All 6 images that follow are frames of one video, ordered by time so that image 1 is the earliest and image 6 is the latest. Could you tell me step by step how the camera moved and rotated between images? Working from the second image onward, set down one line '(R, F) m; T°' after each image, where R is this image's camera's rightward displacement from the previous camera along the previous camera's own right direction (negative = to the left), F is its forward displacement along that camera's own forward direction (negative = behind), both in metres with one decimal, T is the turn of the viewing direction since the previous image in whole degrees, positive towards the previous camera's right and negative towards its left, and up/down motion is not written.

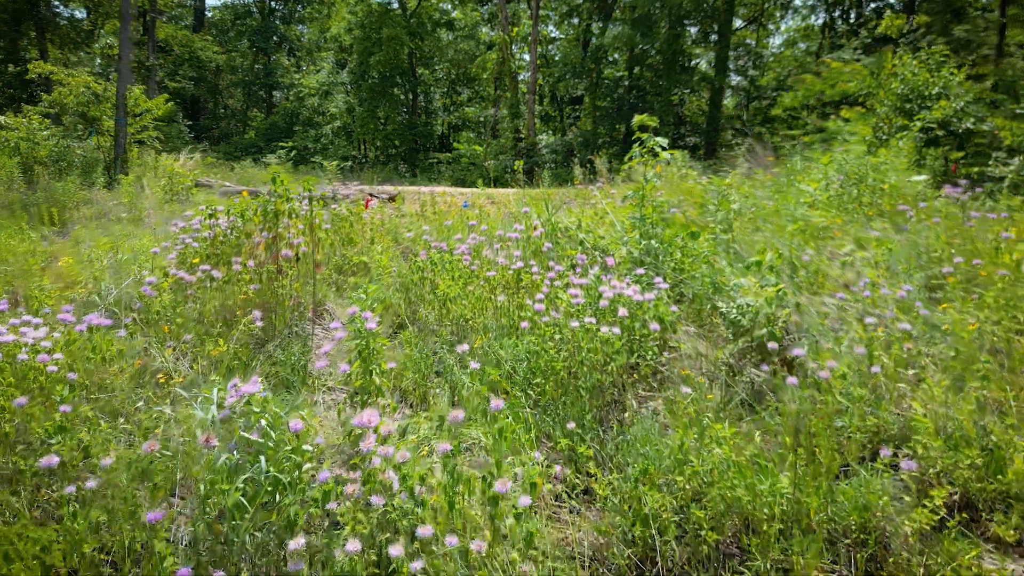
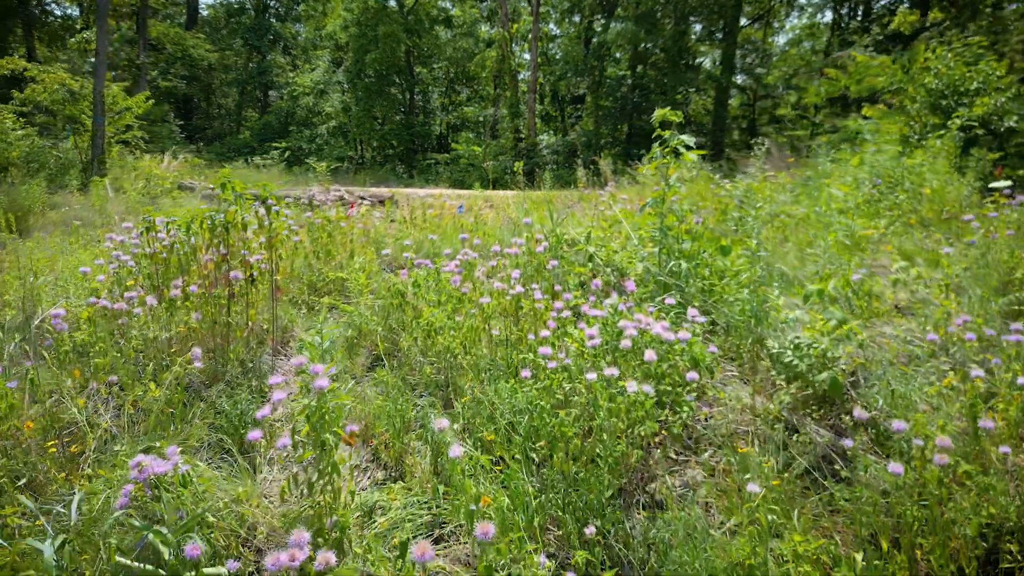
(0.0, +0.6) m; 0°
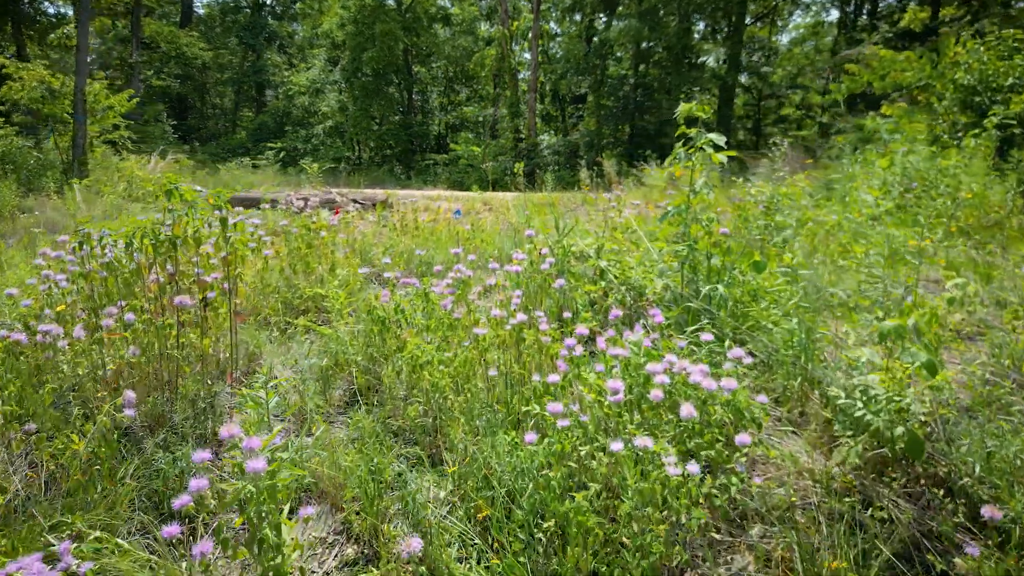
(0.0, +0.5) m; 0°
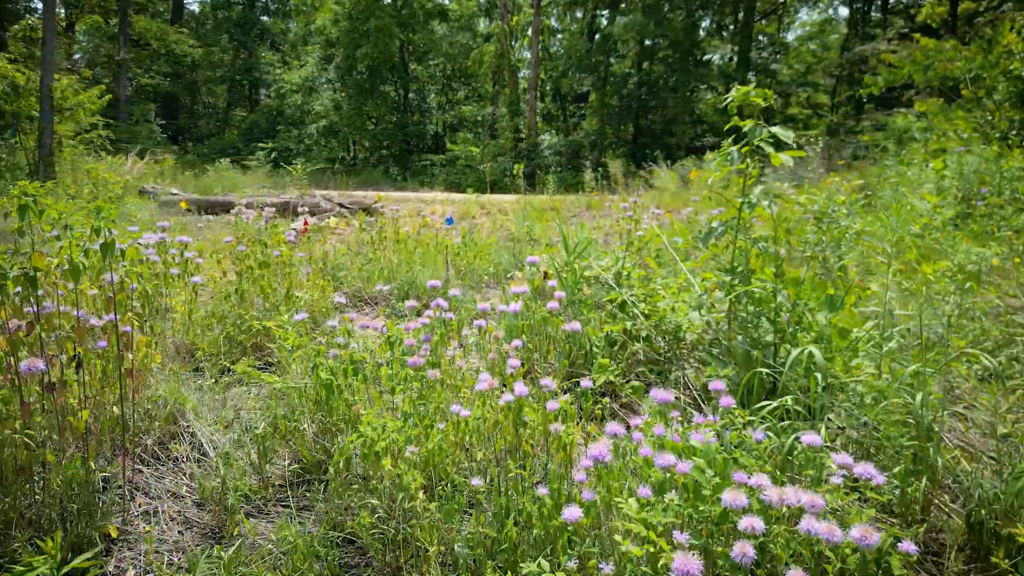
(0.0, +0.8) m; 0°
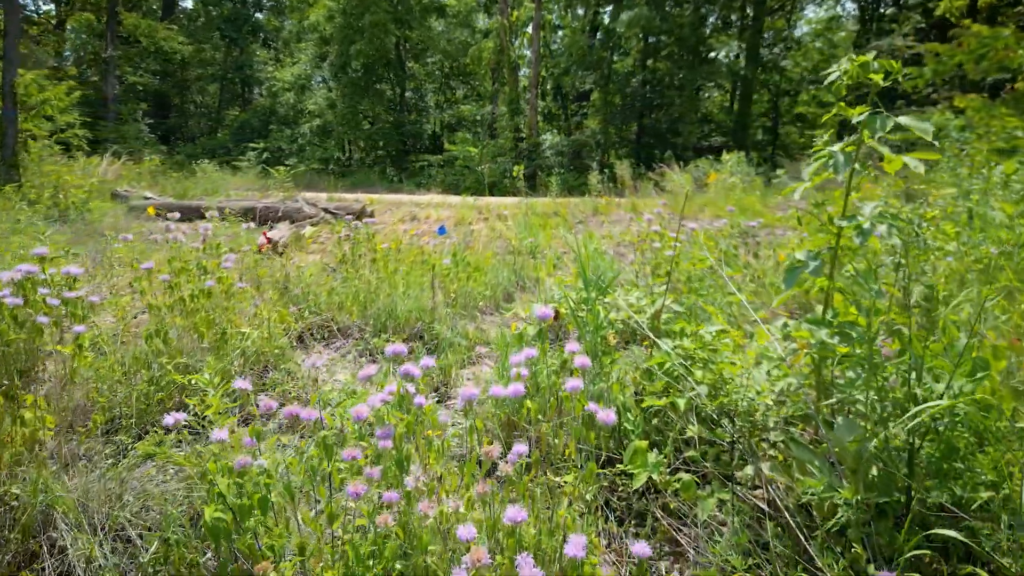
(0.0, +0.7) m; 0°
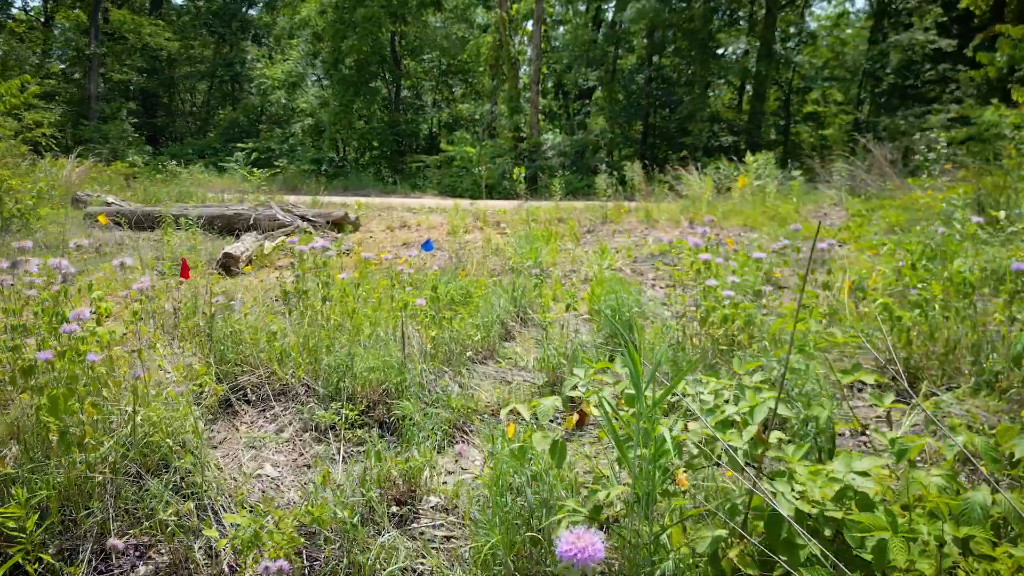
(0.0, +0.9) m; 0°
